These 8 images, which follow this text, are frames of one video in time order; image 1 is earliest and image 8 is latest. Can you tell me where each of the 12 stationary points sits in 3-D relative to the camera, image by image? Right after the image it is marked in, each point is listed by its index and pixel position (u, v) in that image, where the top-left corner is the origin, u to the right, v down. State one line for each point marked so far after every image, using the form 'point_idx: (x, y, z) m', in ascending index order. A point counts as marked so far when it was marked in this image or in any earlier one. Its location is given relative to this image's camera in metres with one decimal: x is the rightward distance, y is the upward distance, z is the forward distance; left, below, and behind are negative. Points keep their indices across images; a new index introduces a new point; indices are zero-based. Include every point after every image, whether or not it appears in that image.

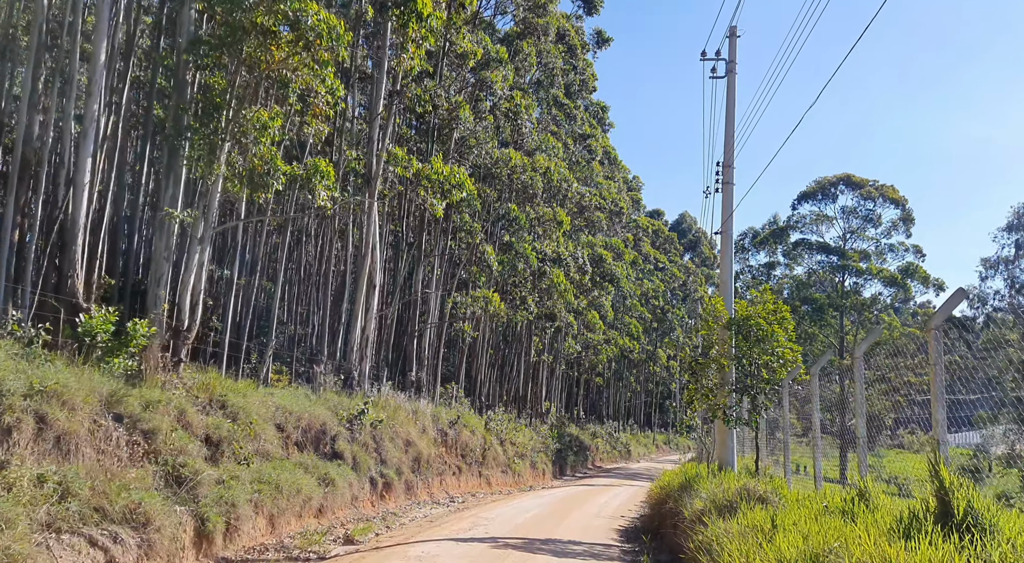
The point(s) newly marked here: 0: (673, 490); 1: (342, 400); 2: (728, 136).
0: (+2.8, -3.4, +13.4) m
1: (-3.4, -2.4, +16.4) m
2: (+3.9, +2.7, +14.9) m
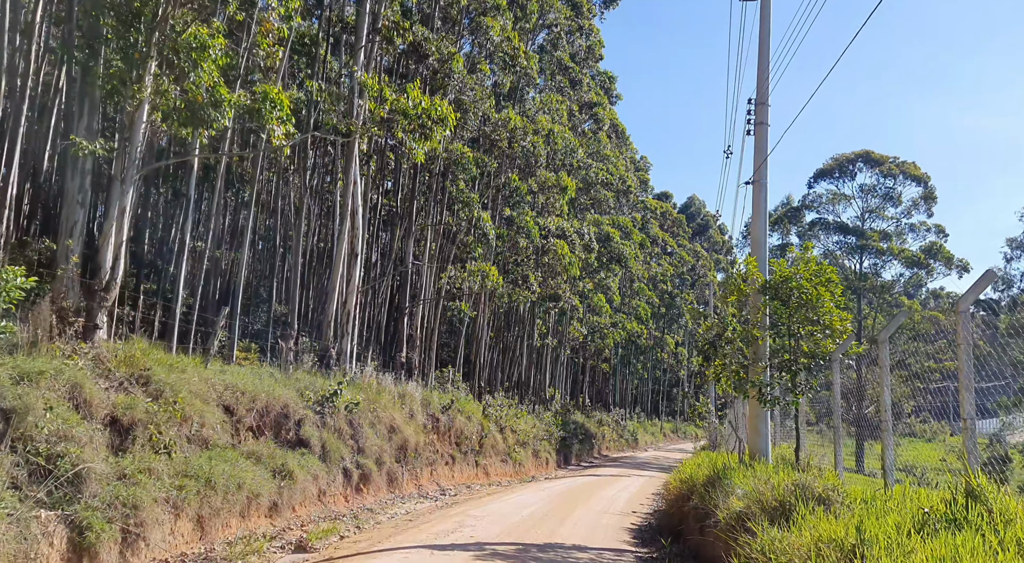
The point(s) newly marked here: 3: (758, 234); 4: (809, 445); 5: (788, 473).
0: (+2.7, -2.8, +11.3) m
1: (-3.5, -1.7, +14.4) m
2: (+3.9, +3.3, +12.7) m
3: (+4.0, +0.9, +13.0) m
4: (+4.5, -2.4, +12.0) m
5: (+3.7, -2.5, +10.4) m
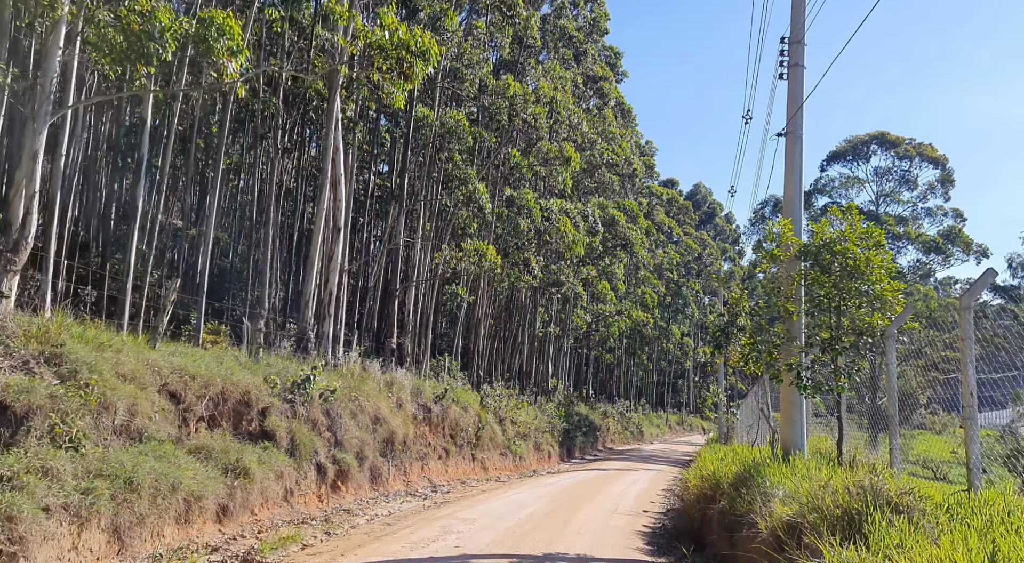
0: (+2.7, -2.4, +9.7) m
1: (-3.5, -1.3, +12.8) m
2: (+3.8, +3.7, +11.1) m
3: (+4.0, +1.3, +11.4) m
4: (+4.4, -2.0, +10.4) m
5: (+3.6, -2.1, +8.8) m
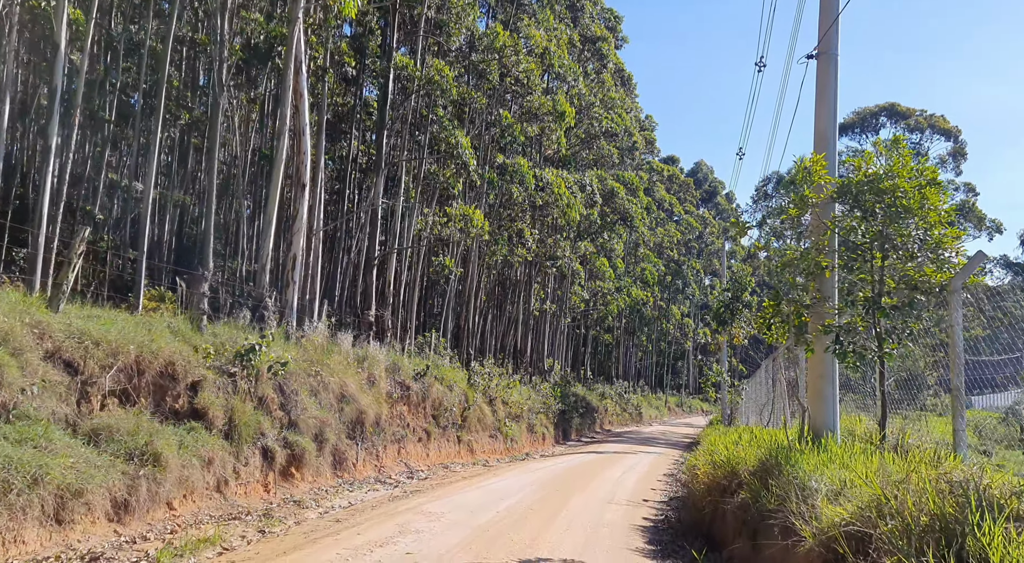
0: (+2.4, -1.8, +8.1) m
1: (-3.8, -0.7, +11.1) m
2: (+3.6, +4.3, +9.3) m
3: (+3.7, +1.8, +9.7) m
4: (+4.2, -1.5, +8.7) m
5: (+3.3, -1.6, +7.2) m
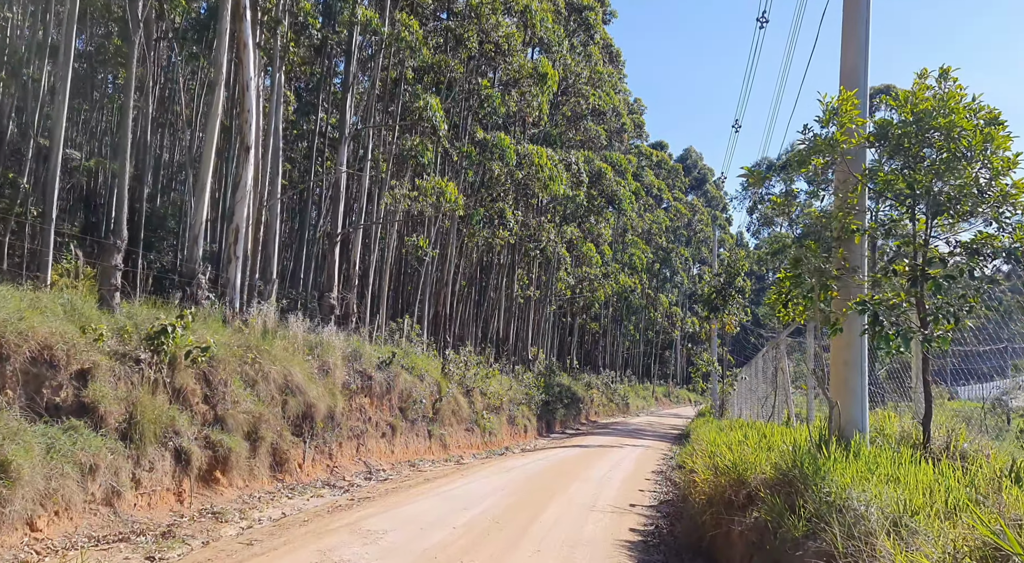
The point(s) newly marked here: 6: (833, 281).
0: (+2.1, -1.6, +6.5) m
1: (-4.2, -0.4, +9.4) m
2: (+3.2, +4.6, +7.6) m
3: (+3.3, +2.1, +8.1) m
4: (+3.8, -1.2, +7.2) m
5: (+3.0, -1.3, +5.6) m
6: (+2.9, 0.0, +7.4) m
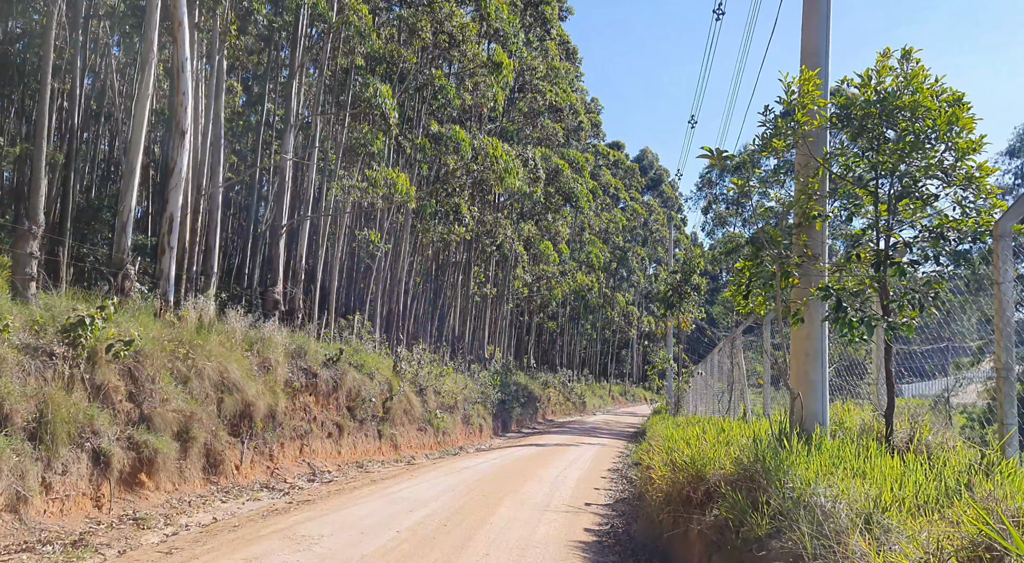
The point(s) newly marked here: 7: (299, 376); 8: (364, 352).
0: (+1.6, -1.4, +6.1) m
1: (-4.7, -0.2, +8.7) m
2: (+2.7, +4.7, +7.3) m
3: (+2.8, +2.3, +7.8) m
4: (+3.4, -1.1, +6.9) m
5: (+2.6, -1.2, +5.3) m
6: (+2.5, +0.1, +7.1) m
7: (-3.5, -1.5, +13.3) m
8: (-3.1, -1.5, +16.9) m
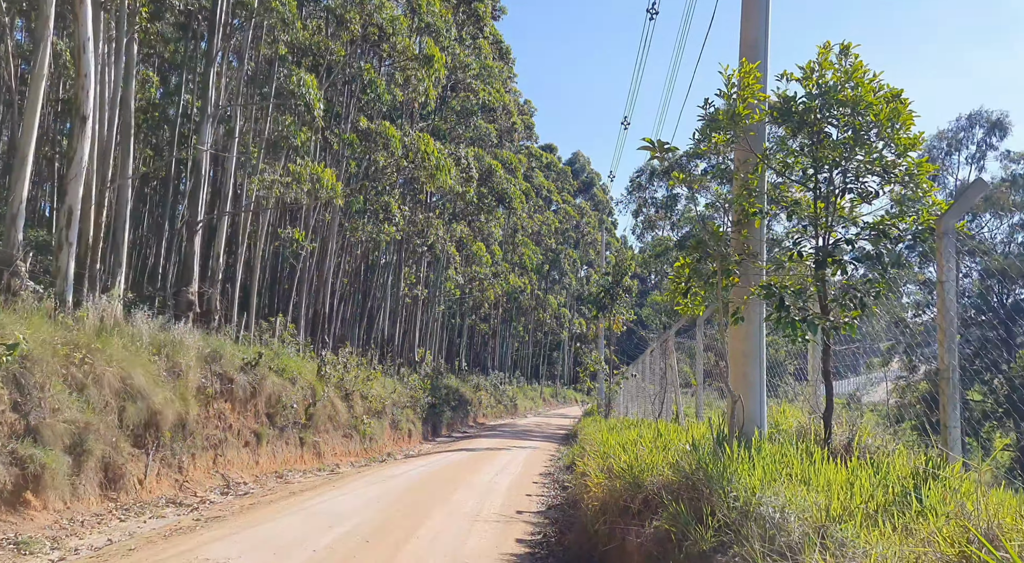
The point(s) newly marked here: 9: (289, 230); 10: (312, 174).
0: (+1.1, -1.4, +5.8) m
1: (-5.4, -0.2, +7.9) m
2: (+2.1, +4.7, +7.1) m
3: (+2.2, +2.3, +7.5) m
4: (+2.8, -1.1, +6.7) m
5: (+2.2, -1.2, +5.0) m
6: (+1.9, +0.1, +6.8) m
7: (-4.6, -1.5, +12.5) m
8: (-4.5, -1.5, +16.1) m
9: (-5.2, +1.2, +19.0) m
10: (-4.2, +2.2, +17.3) m
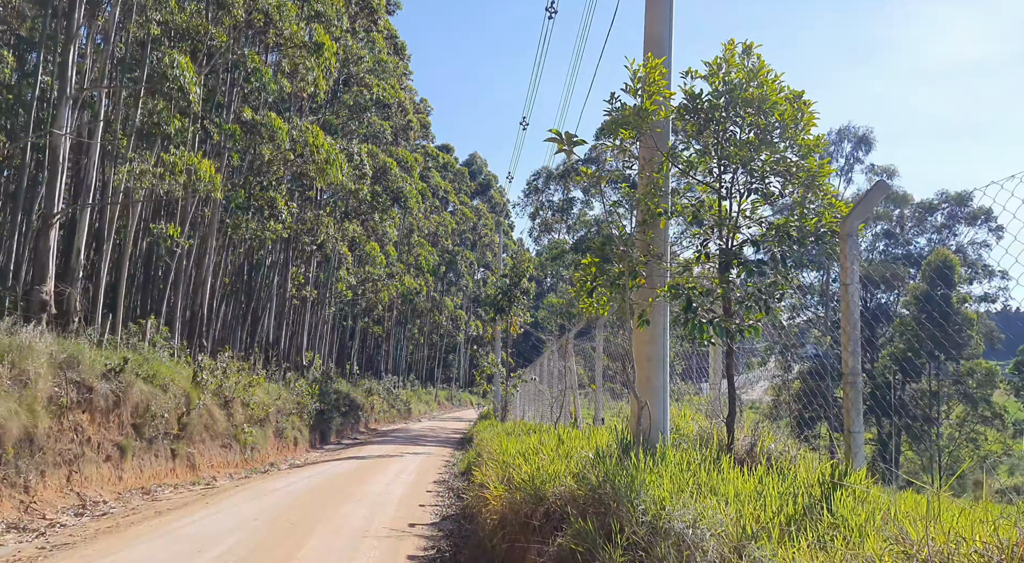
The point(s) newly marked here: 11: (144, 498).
0: (+0.4, -1.4, +5.3) m
1: (-6.4, -0.2, +6.6) m
2: (+1.3, +4.7, +6.8) m
3: (+1.3, +2.3, +7.2) m
4: (+1.9, -1.1, +6.5) m
5: (+1.5, -1.2, +4.7) m
6: (+1.0, +0.1, +6.4) m
7: (-6.1, -1.5, +11.2) m
8: (-6.5, -1.4, +14.8) m
9: (-7.5, +1.2, +17.6) m
10: (-6.3, +2.2, +16.1) m
11: (-5.1, -3.0, +11.4) m
